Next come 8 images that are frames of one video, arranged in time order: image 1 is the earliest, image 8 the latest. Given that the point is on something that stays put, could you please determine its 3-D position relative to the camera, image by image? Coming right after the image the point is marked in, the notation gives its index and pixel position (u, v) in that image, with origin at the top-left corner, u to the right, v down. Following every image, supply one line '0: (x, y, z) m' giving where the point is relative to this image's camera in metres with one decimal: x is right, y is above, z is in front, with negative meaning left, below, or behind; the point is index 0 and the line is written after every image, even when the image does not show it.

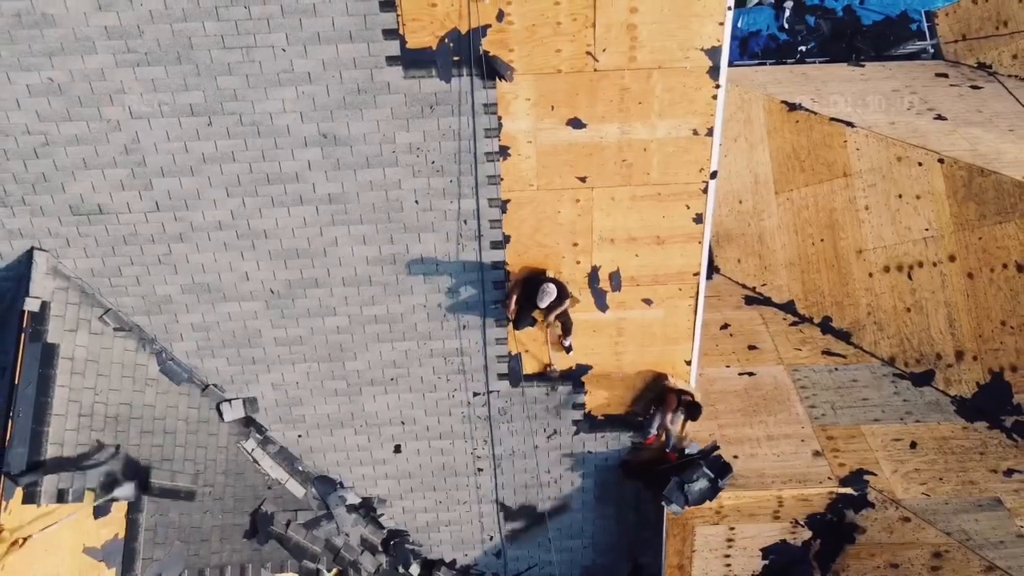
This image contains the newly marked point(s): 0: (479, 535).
0: (-0.2, -1.2, +3.7) m
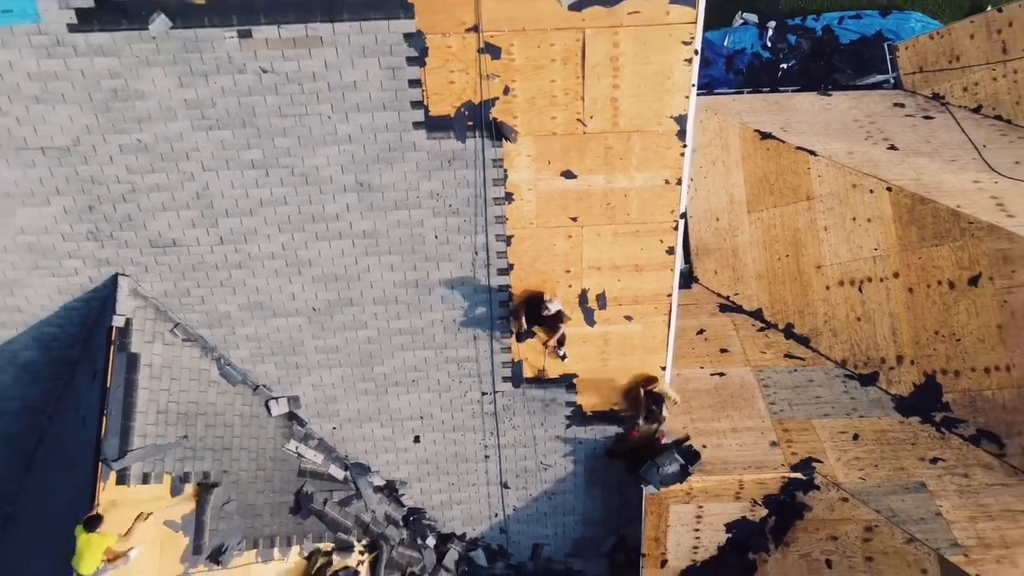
0: (-0.1, -1.3, +4.3) m
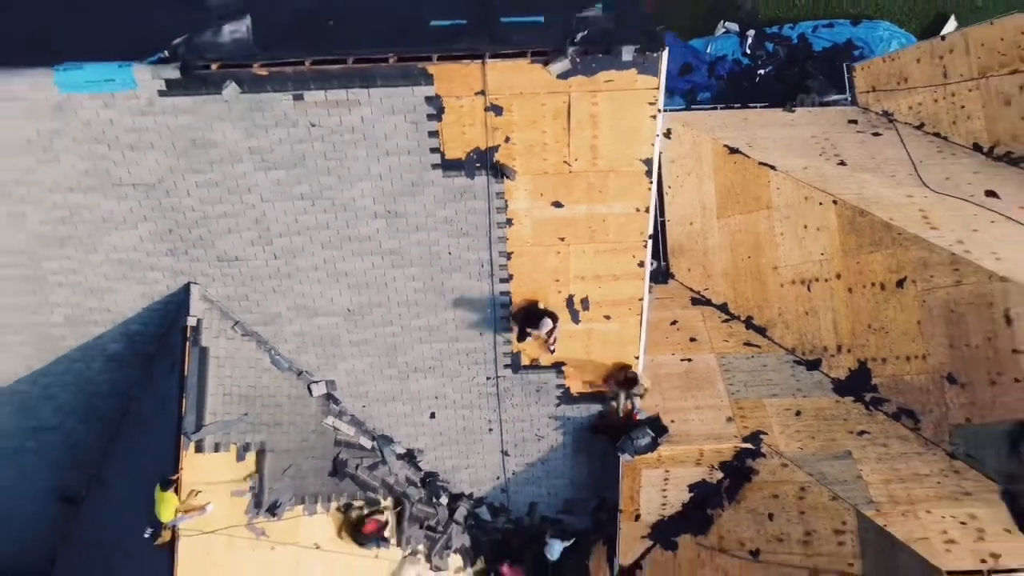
0: (-0.2, -1.3, +5.2) m
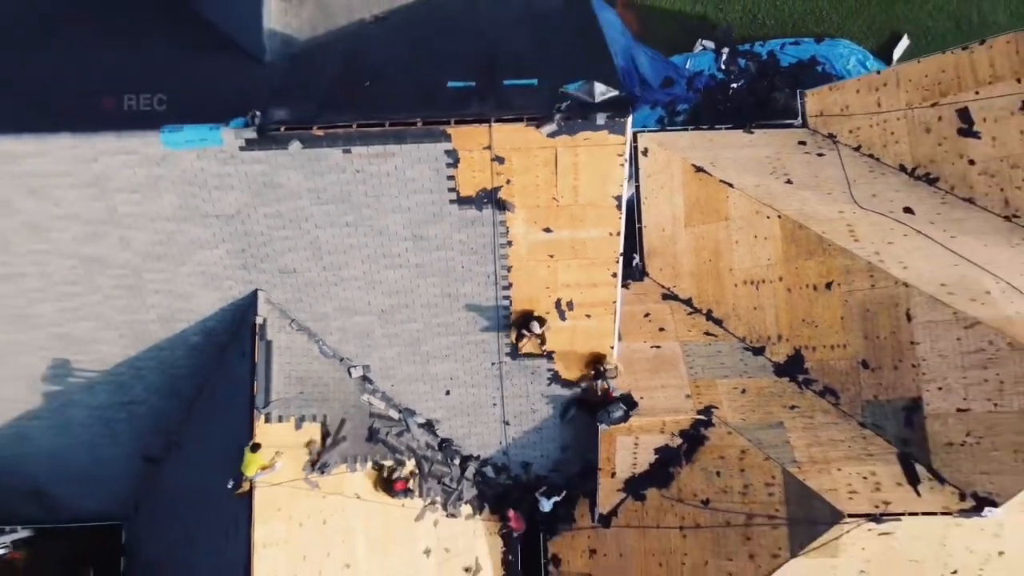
0: (-0.2, -1.3, +6.4) m
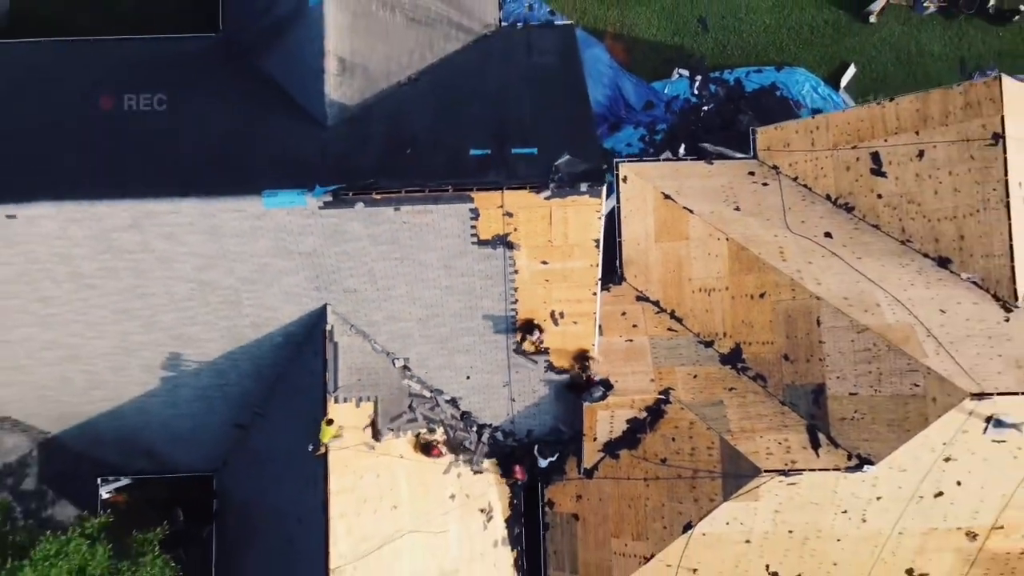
0: (-0.1, -1.4, +8.4) m
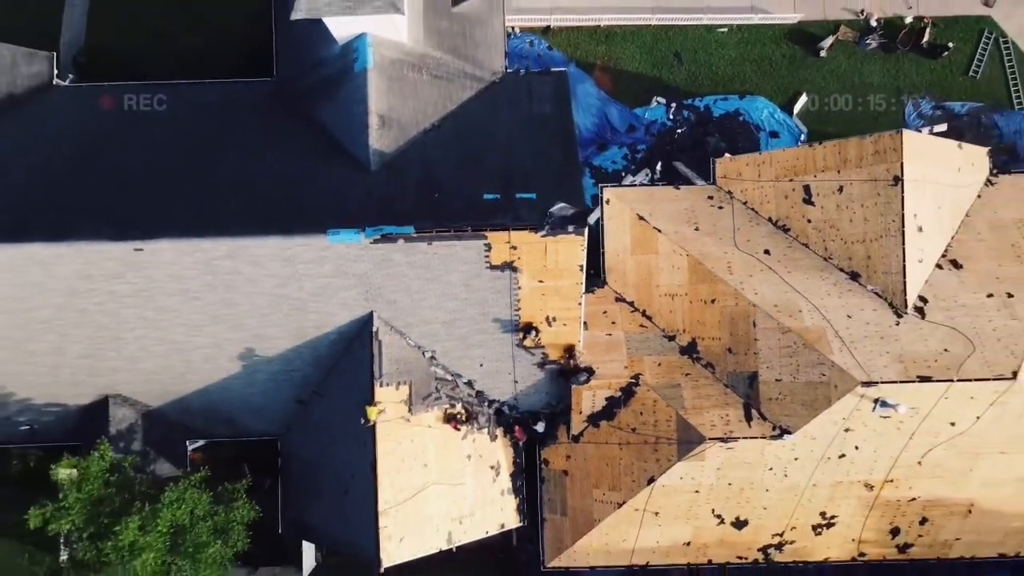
0: (0.0, -1.5, +10.7) m
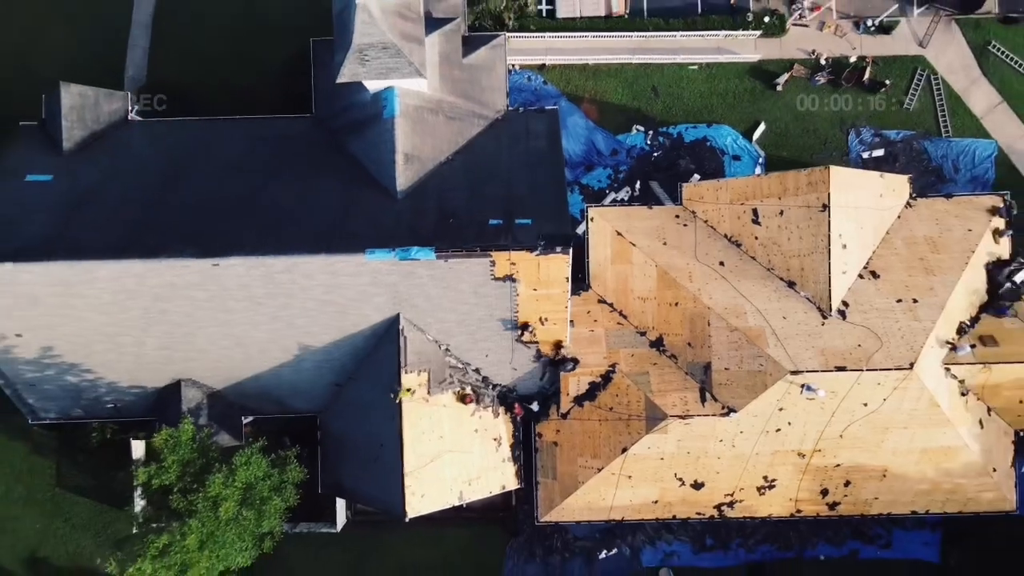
0: (0.0, -1.6, +13.1) m
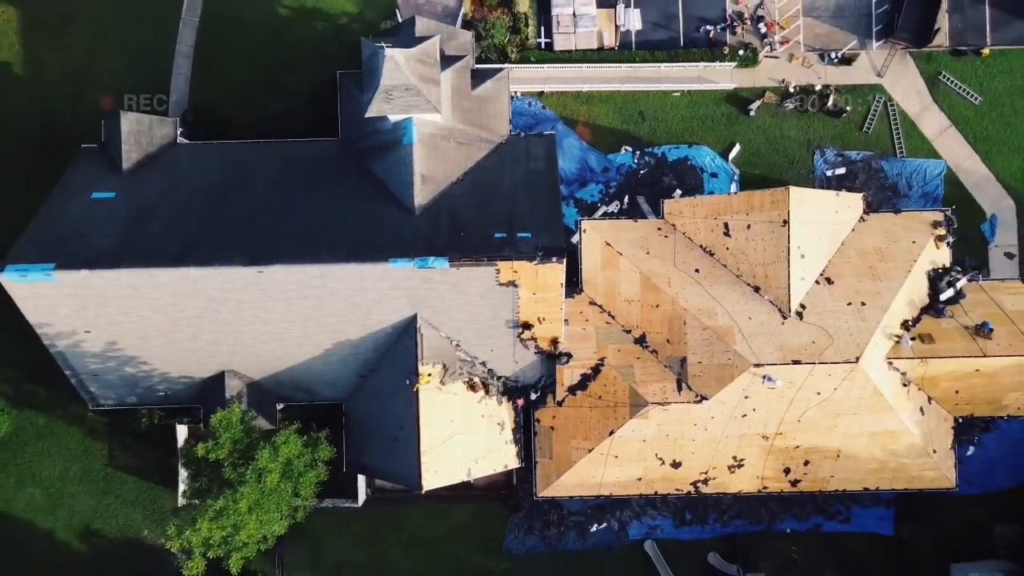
0: (0.0, -1.6, +15.0) m
